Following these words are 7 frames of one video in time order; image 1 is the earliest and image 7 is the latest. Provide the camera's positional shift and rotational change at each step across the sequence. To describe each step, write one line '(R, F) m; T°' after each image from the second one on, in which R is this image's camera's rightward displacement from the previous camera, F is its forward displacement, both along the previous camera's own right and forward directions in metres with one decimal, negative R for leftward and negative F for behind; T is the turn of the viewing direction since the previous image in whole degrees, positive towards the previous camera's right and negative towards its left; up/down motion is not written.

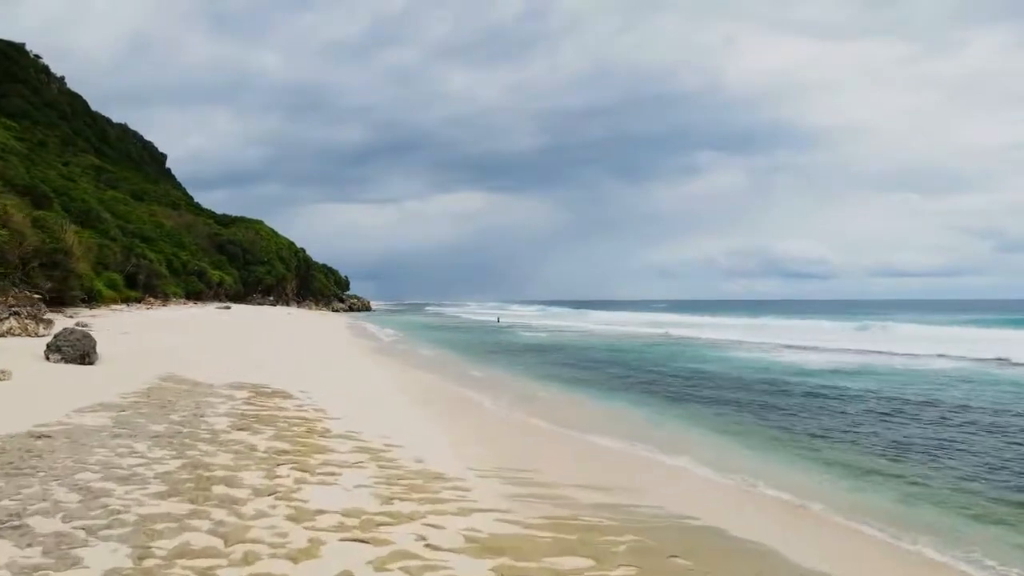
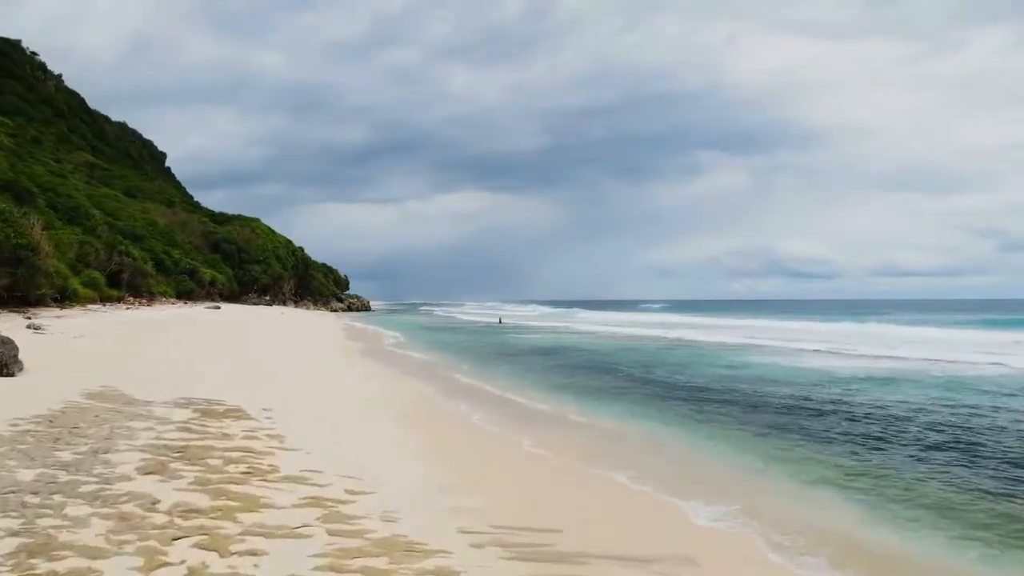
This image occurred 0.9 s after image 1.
(0.0, +1.3) m; 0°
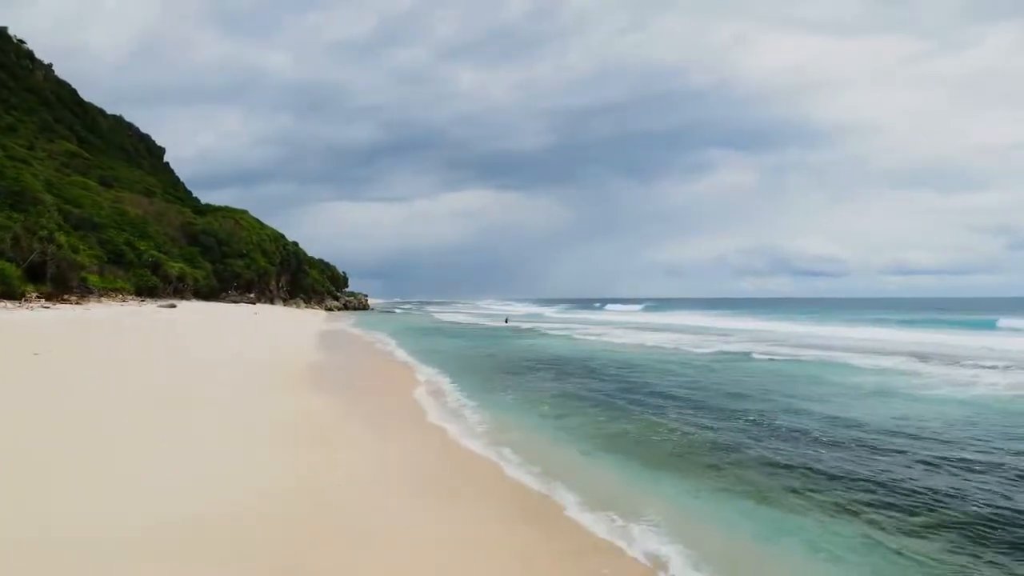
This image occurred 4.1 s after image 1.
(-0.3, +5.3) m; 0°
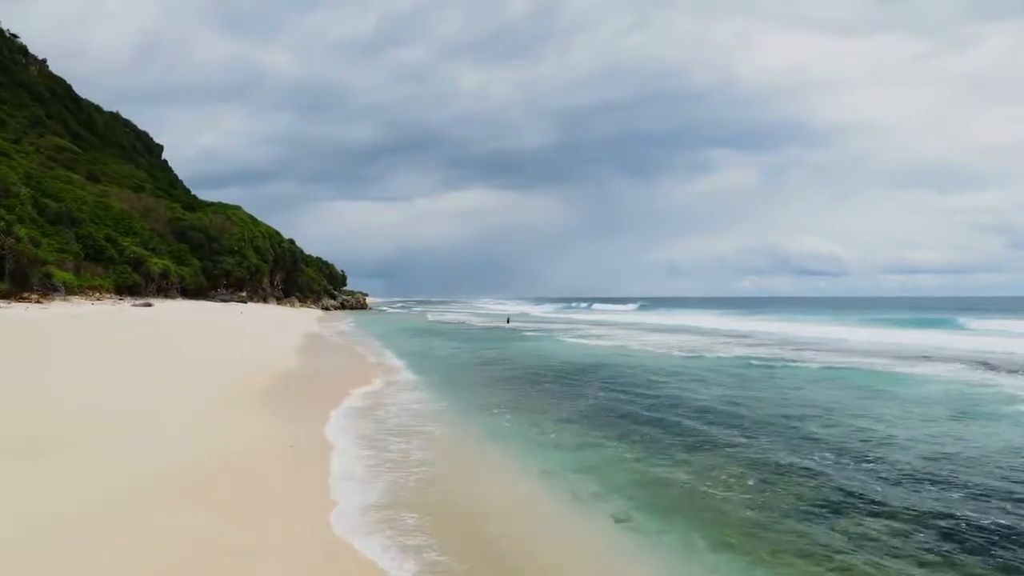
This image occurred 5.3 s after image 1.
(-0.1, +2.2) m; 0°
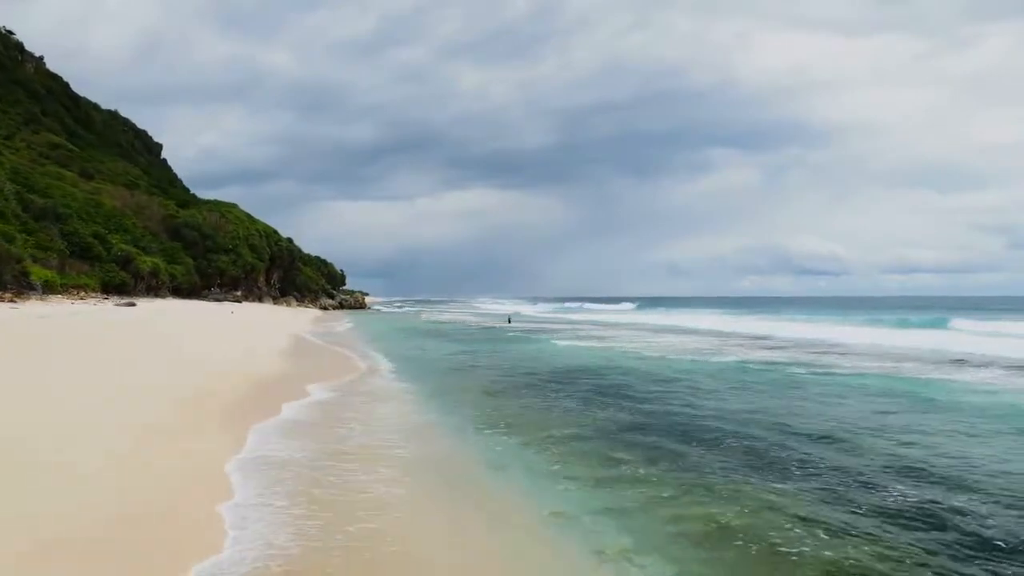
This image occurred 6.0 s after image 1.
(-0.1, +1.3) m; 0°
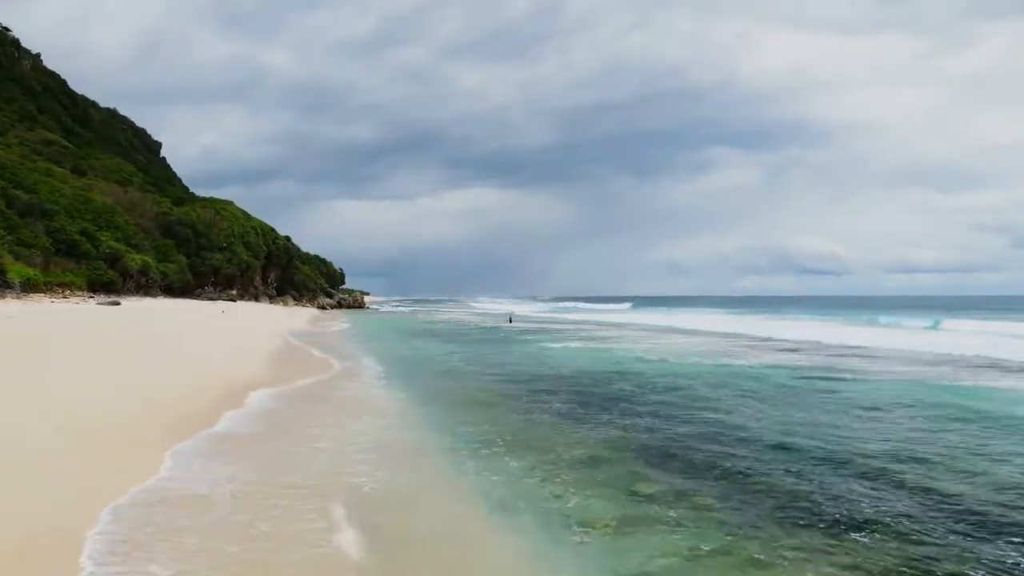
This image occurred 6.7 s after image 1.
(-0.1, +1.2) m; 0°
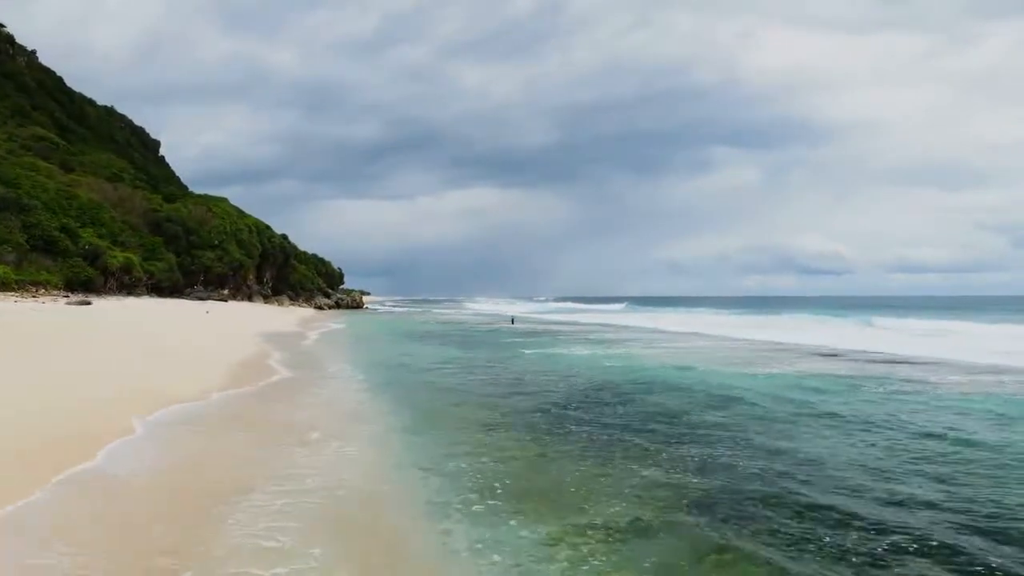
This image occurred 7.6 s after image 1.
(-0.1, +1.9) m; 0°
